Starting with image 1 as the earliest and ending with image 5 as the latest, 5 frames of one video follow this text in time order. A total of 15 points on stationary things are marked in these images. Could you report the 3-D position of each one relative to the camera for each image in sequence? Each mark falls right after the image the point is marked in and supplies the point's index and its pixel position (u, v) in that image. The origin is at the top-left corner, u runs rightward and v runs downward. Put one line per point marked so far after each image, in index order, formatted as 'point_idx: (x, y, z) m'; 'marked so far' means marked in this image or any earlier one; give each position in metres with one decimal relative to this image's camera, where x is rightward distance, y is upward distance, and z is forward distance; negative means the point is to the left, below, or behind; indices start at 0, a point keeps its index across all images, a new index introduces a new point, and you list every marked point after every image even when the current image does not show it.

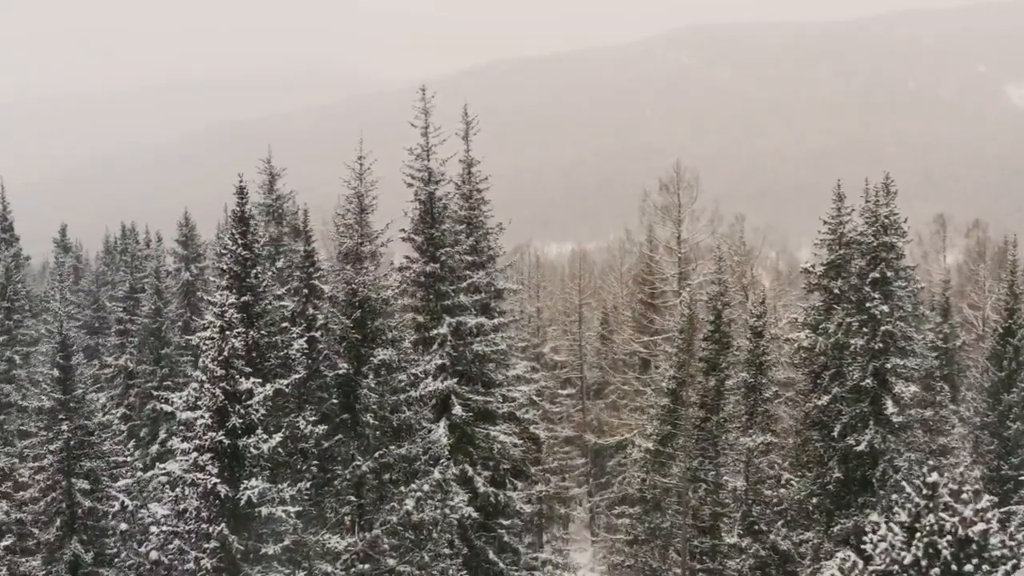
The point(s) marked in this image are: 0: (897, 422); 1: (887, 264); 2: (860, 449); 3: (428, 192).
0: (+10.5, -3.6, +17.4) m
1: (+10.5, +0.7, +17.9) m
2: (+9.5, -4.4, +17.5) m
3: (-2.5, +2.9, +19.0) m
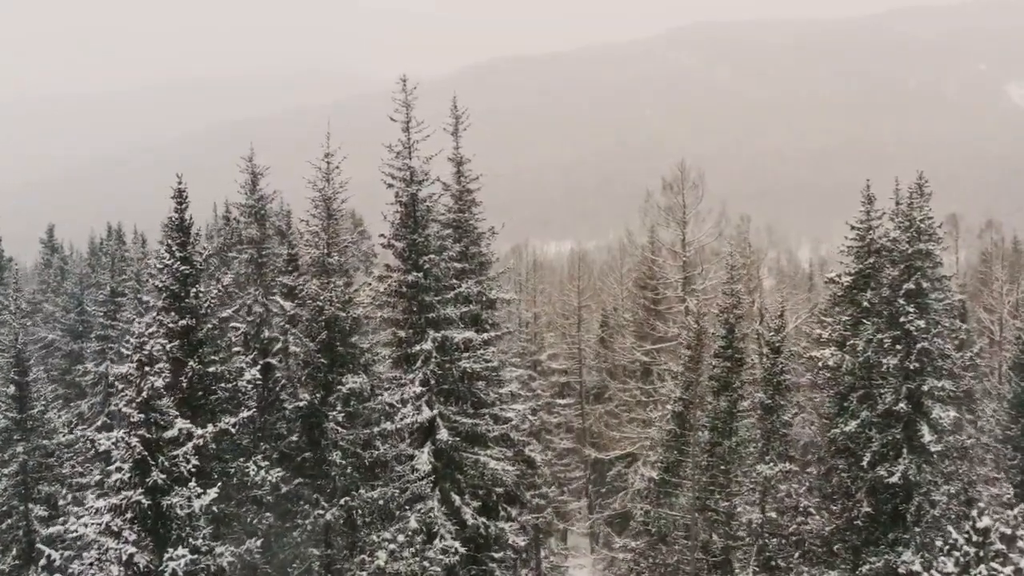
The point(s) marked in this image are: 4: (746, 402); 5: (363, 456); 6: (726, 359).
0: (+10.3, -4.0, +15.6) m
1: (+10.3, +0.4, +16.0) m
2: (+9.3, -4.7, +15.6) m
3: (-2.7, +2.5, +17.1) m
4: (+6.6, -3.3, +18.2) m
5: (-3.7, -4.1, +15.3) m
6: (+6.3, -2.1, +18.7) m
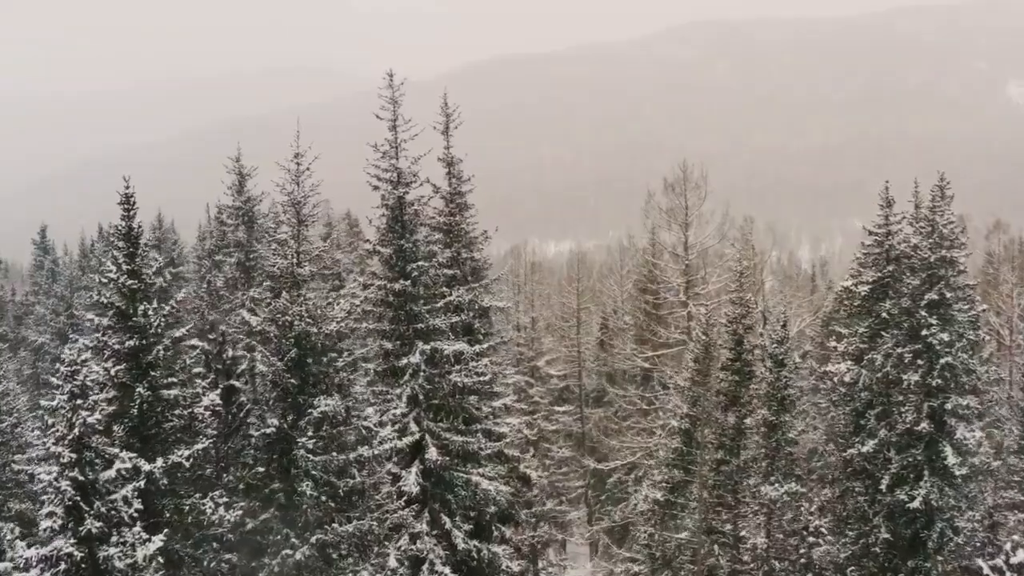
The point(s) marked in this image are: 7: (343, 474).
0: (+10.1, -4.2, +14.4) m
1: (+10.1, +0.1, +14.9) m
2: (+9.1, -5.0, +14.5) m
3: (-2.9, +2.3, +15.9) m
4: (+6.4, -3.5, +17.1) m
5: (-3.9, -4.4, +14.2) m
6: (+6.1, -2.3, +17.6) m
7: (-3.8, -4.2, +14.8) m
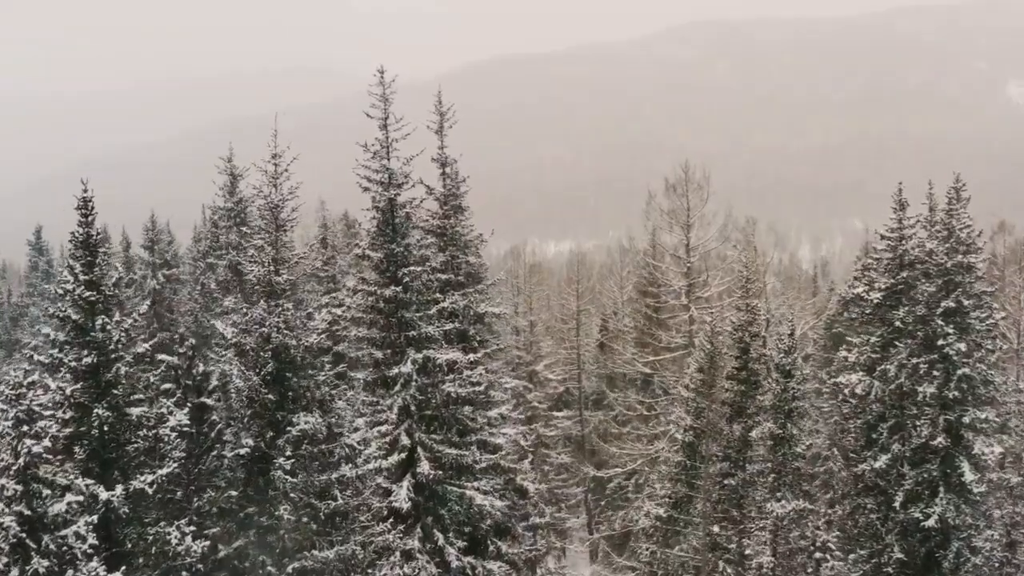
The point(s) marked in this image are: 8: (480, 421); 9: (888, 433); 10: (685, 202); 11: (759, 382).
0: (+10.0, -4.4, +13.7) m
1: (+10.0, 0.0, +14.1) m
2: (+9.0, -5.1, +13.8) m
3: (-3.0, +2.1, +15.2) m
4: (+6.3, -3.7, +16.4) m
5: (-4.0, -4.6, +13.4) m
6: (+6.0, -2.5, +16.9) m
7: (-4.0, -4.4, +14.0) m
8: (-0.9, -3.4, +16.0) m
9: (+8.9, -3.4, +15.1) m
10: (+4.6, +2.2, +16.9) m
11: (+6.5, -2.5, +16.8) m
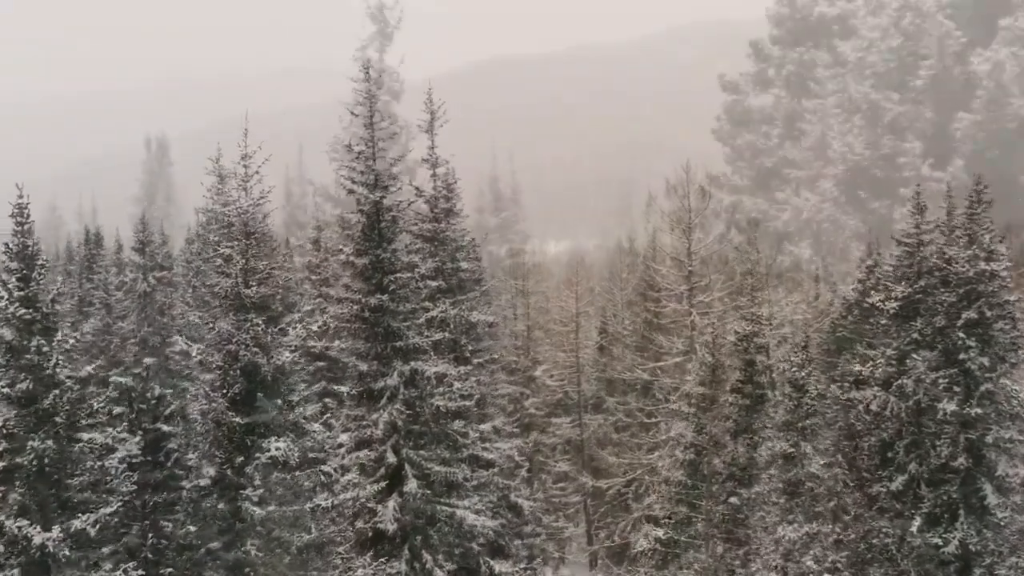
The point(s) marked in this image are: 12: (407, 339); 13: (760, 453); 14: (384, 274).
0: (+9.8, -4.6, +12.8) m
1: (+9.8, -0.2, +13.2) m
2: (+8.8, -5.3, +12.9) m
3: (-3.2, +1.9, +14.3) m
4: (+6.1, -3.9, +15.5) m
5: (-4.2, -4.8, +12.5) m
6: (+5.8, -2.7, +15.9) m
7: (-4.1, -4.6, +13.1) m
8: (-1.0, -3.6, +15.1) m
9: (+8.7, -3.6, +14.2) m
10: (+4.4, +2.0, +16.0) m
11: (+6.3, -2.7, +15.9) m
12: (-2.4, -1.2, +14.1) m
13: (+6.1, -4.0, +15.5) m
14: (-2.9, +0.3, +14.3) m
